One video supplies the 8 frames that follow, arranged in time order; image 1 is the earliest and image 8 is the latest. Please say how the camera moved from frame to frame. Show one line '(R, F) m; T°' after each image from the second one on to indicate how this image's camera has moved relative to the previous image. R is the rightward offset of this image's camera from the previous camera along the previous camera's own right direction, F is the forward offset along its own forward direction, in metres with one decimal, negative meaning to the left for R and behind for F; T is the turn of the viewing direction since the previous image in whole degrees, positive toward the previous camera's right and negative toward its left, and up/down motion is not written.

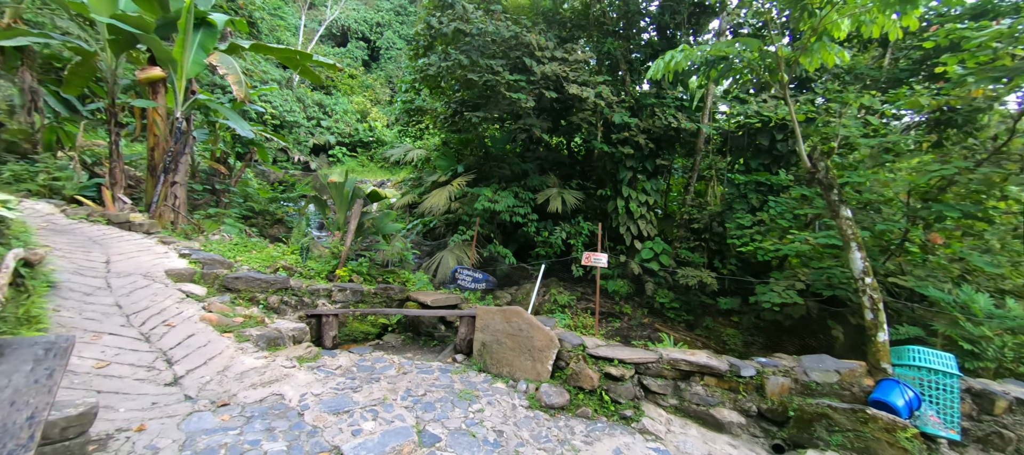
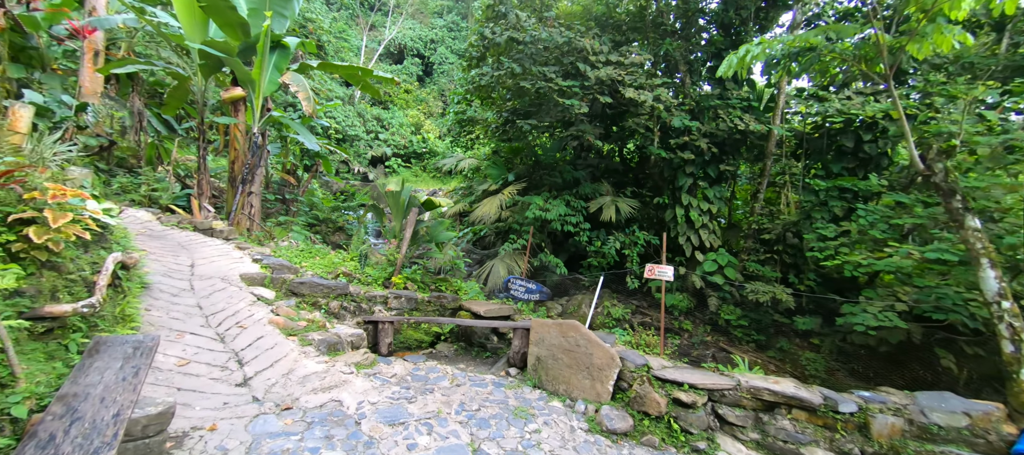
(0.0, +0.1) m; -7°
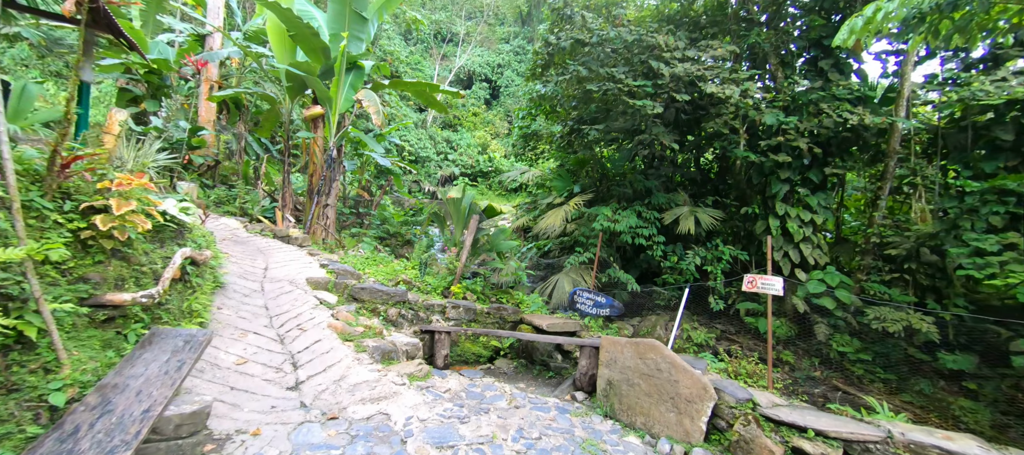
(0.0, +0.3) m; -9°
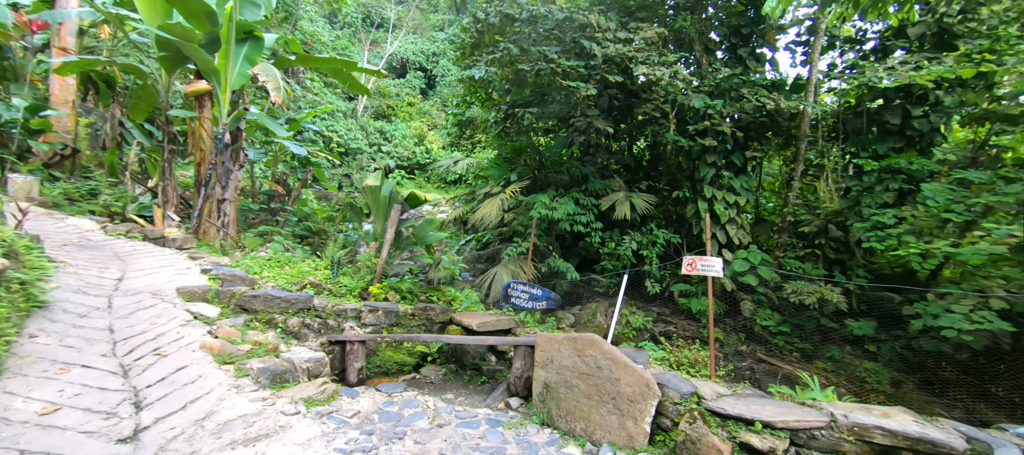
(+0.1, +0.3) m; +8°
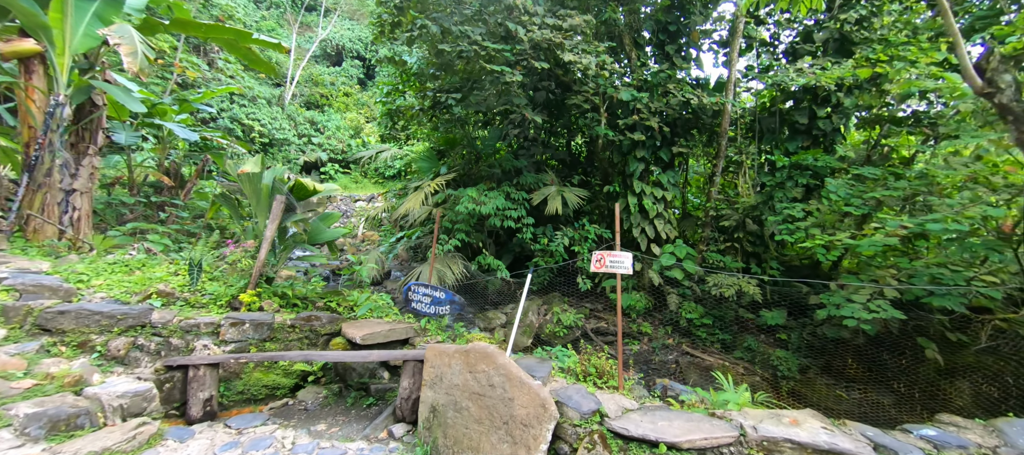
(+0.3, +0.3) m; +8°
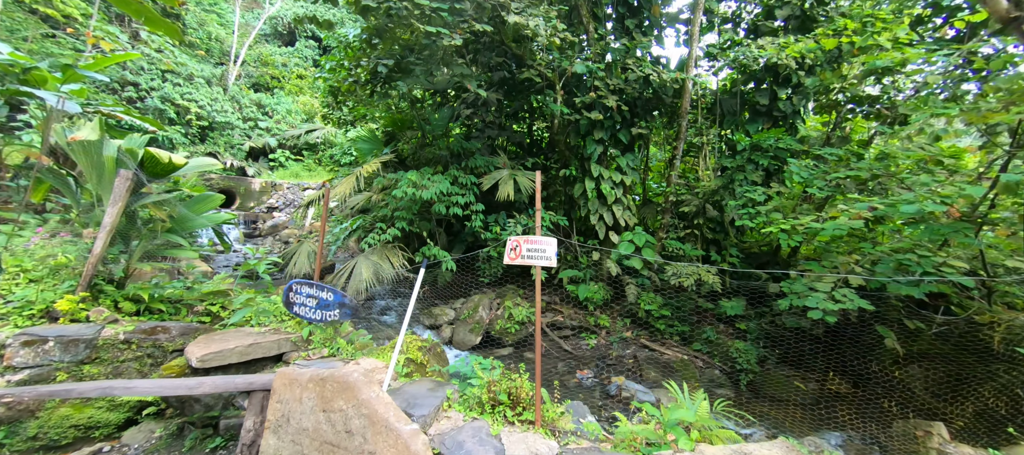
(+0.3, +0.5) m; +4°
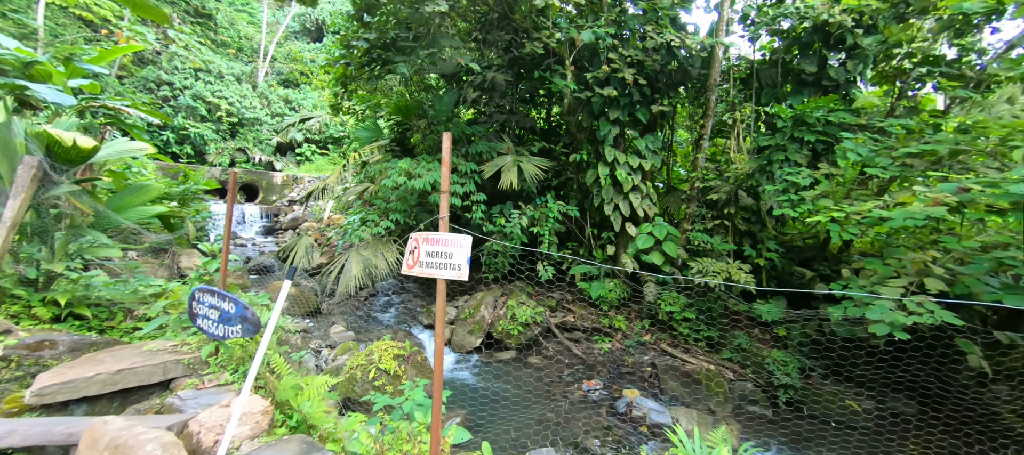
(+0.3, +0.5) m; -5°
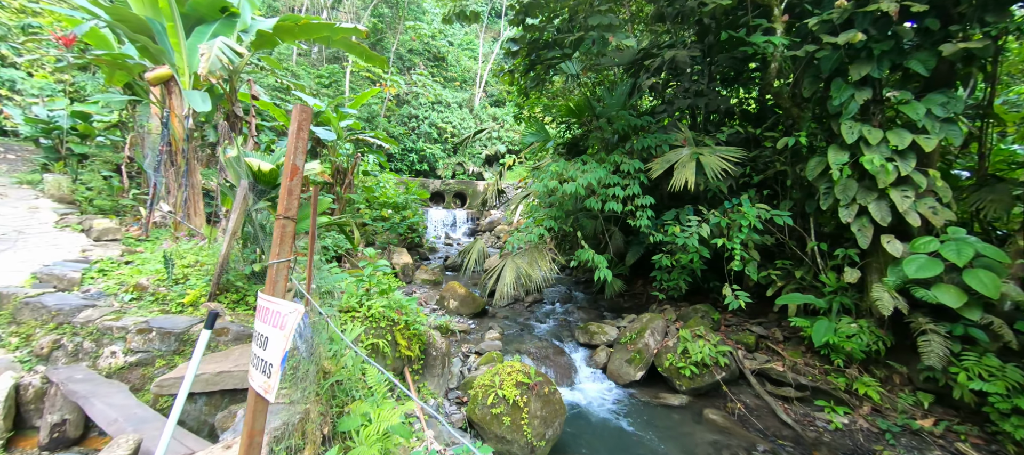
(+0.4, +0.6) m; -30°
